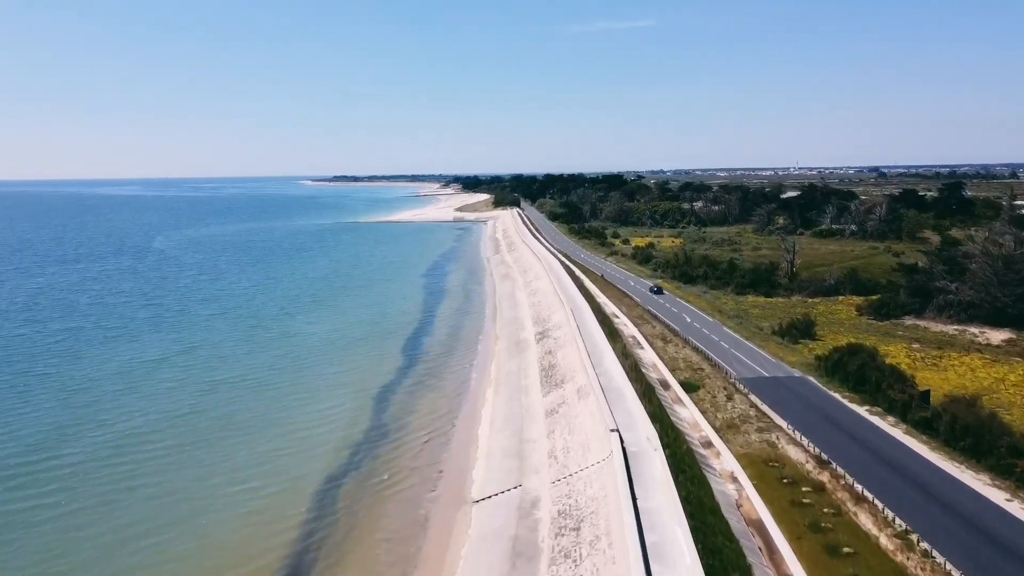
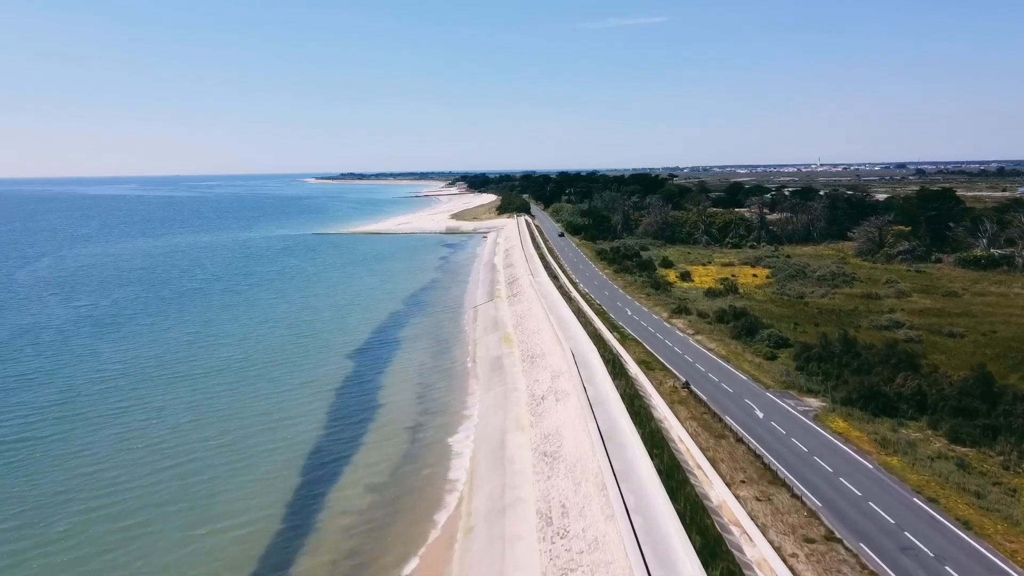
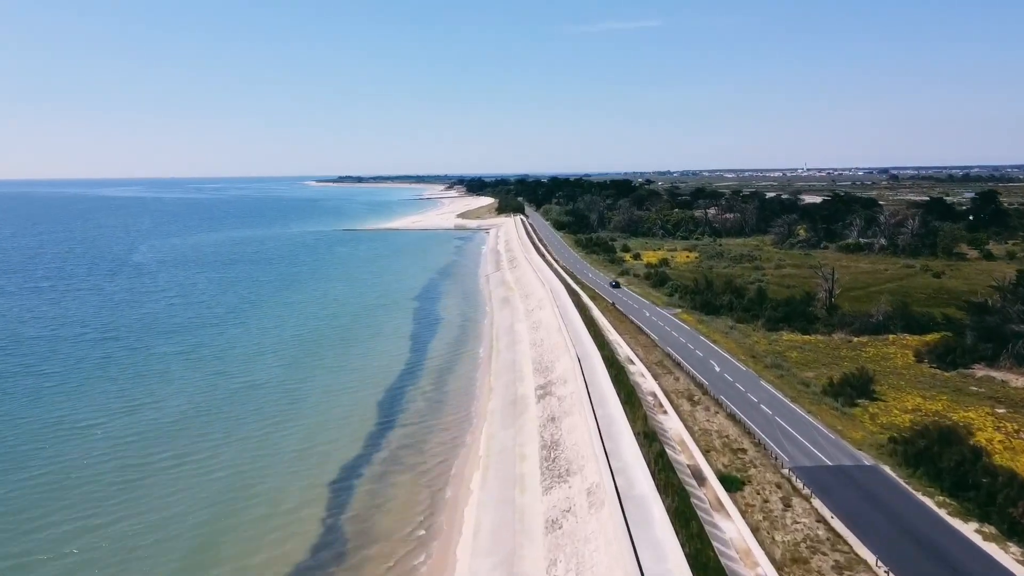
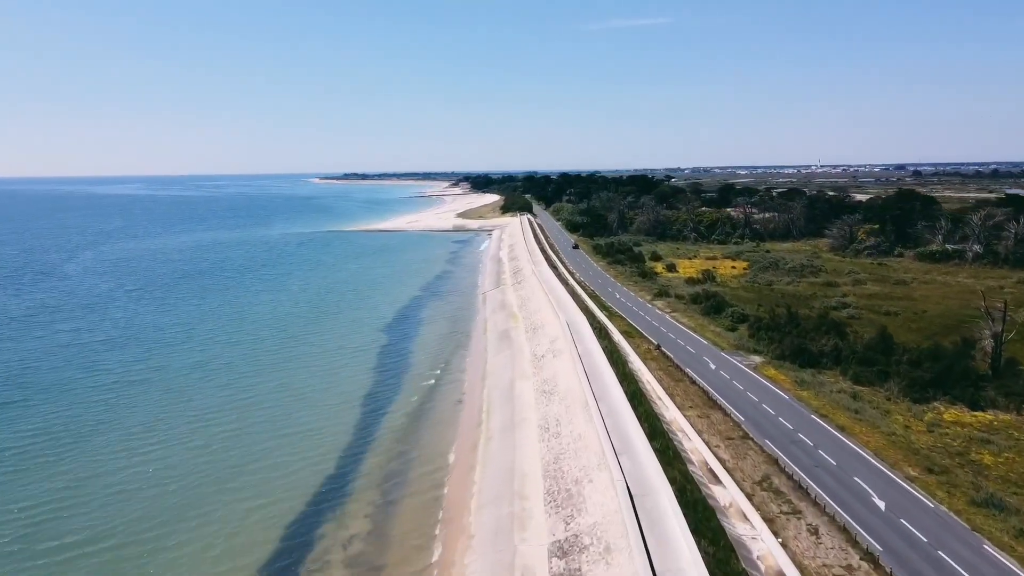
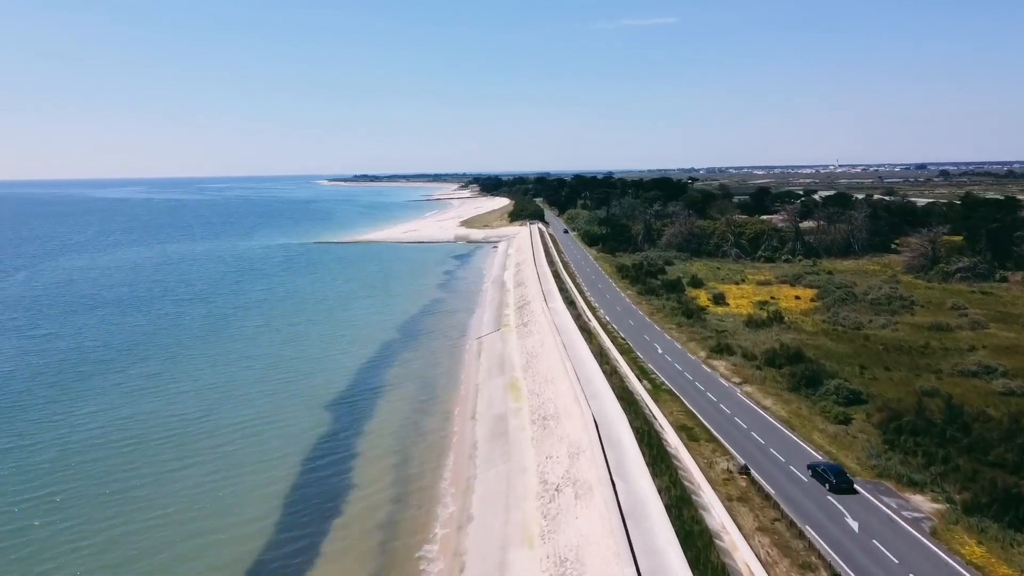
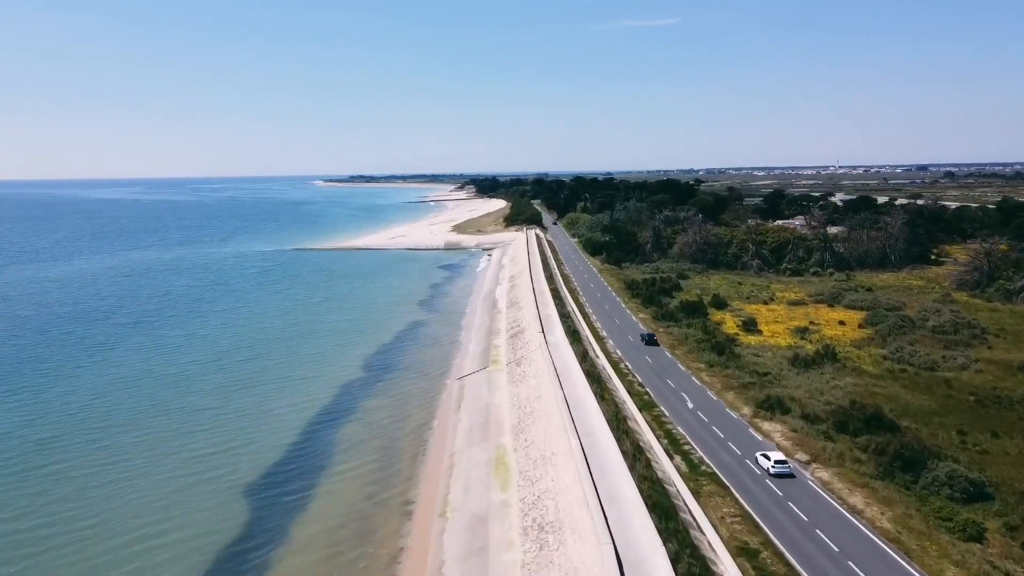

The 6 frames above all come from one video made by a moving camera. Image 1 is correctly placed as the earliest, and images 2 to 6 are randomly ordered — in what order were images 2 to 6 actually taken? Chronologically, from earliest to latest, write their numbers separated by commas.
3, 4, 2, 5, 6
